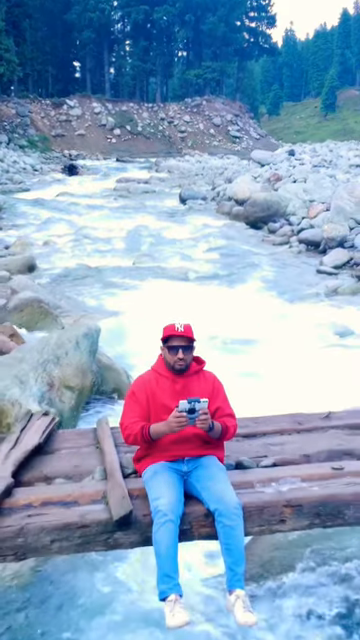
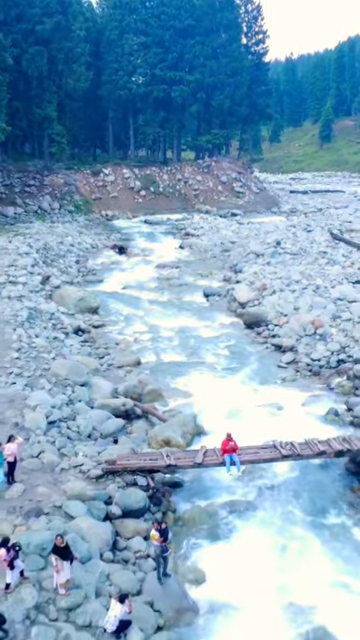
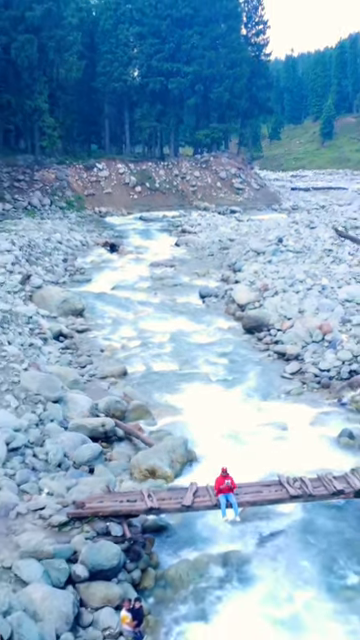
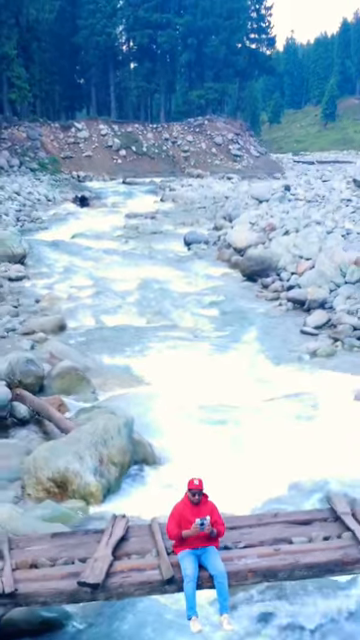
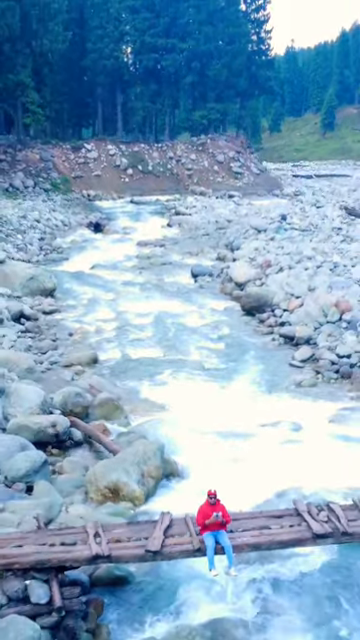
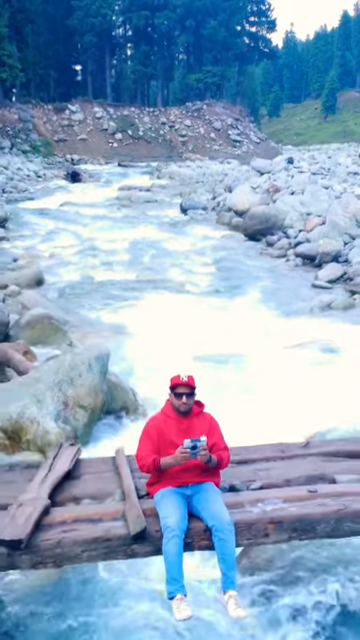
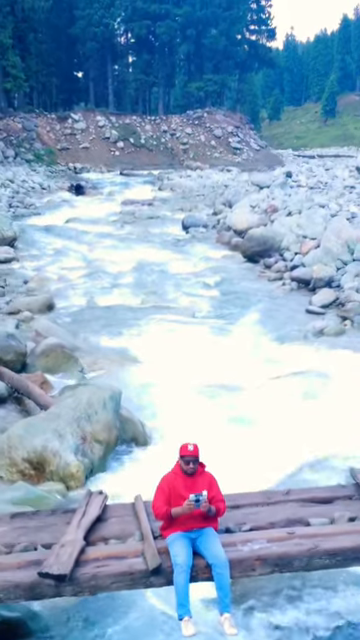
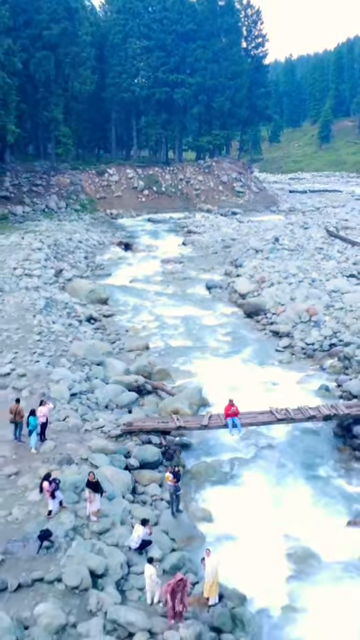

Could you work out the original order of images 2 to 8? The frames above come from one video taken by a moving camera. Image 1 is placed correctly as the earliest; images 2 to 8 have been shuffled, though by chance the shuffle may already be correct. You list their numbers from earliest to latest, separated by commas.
6, 7, 4, 5, 3, 2, 8
